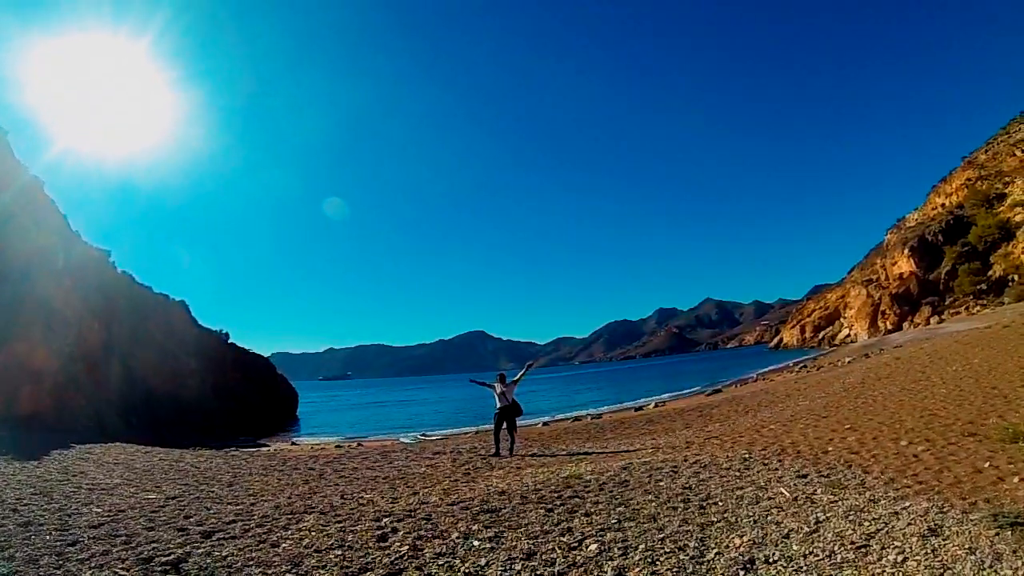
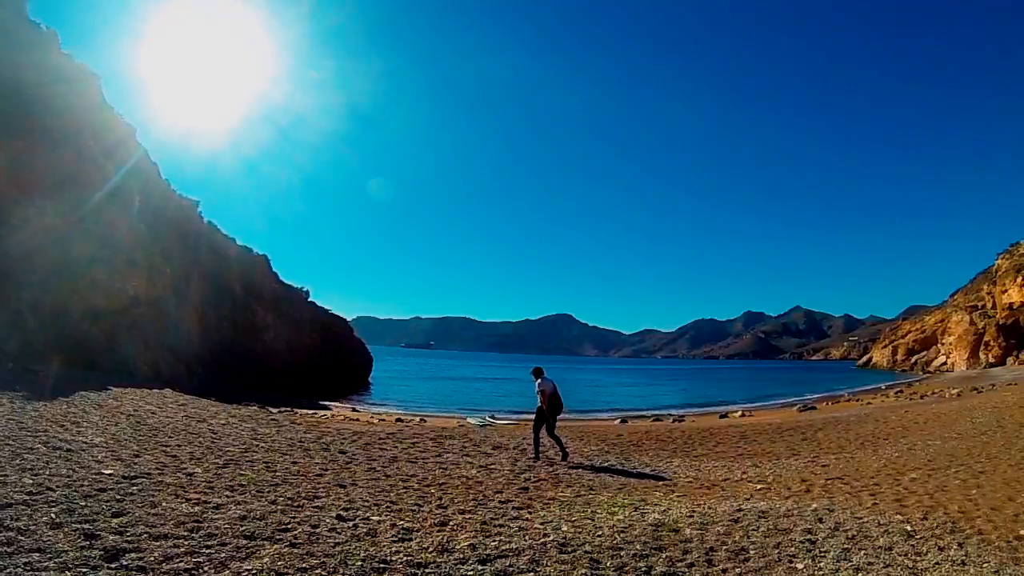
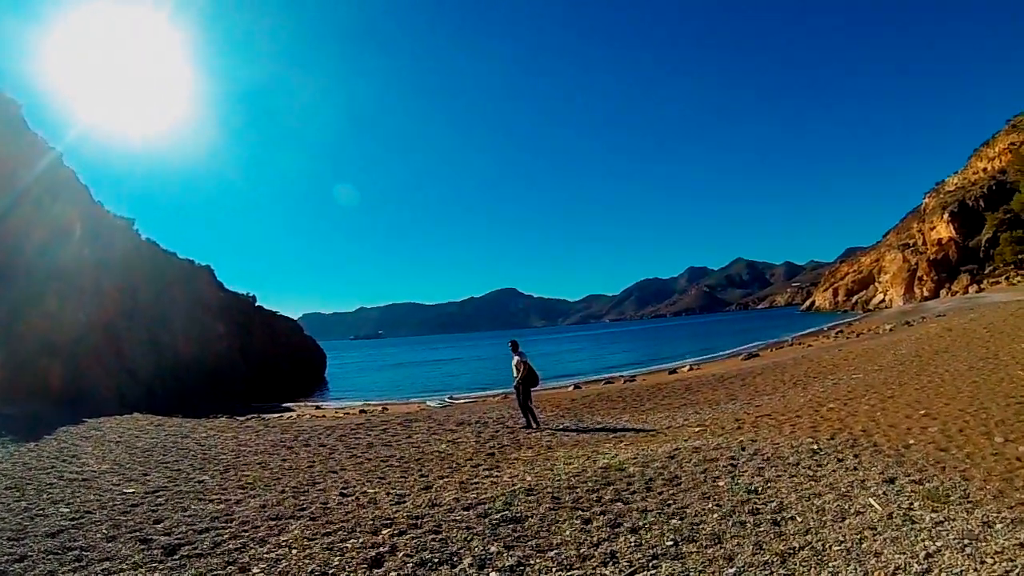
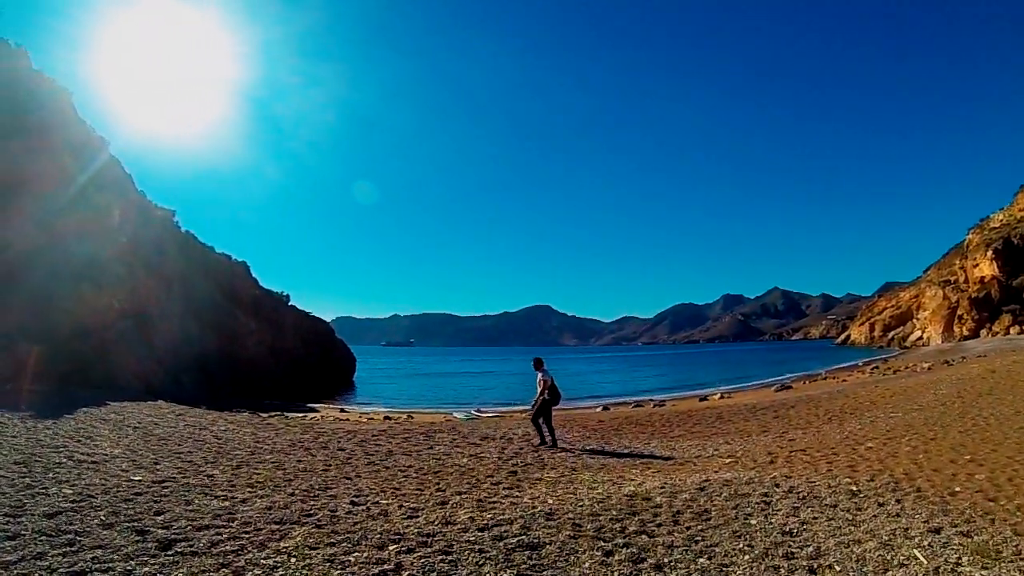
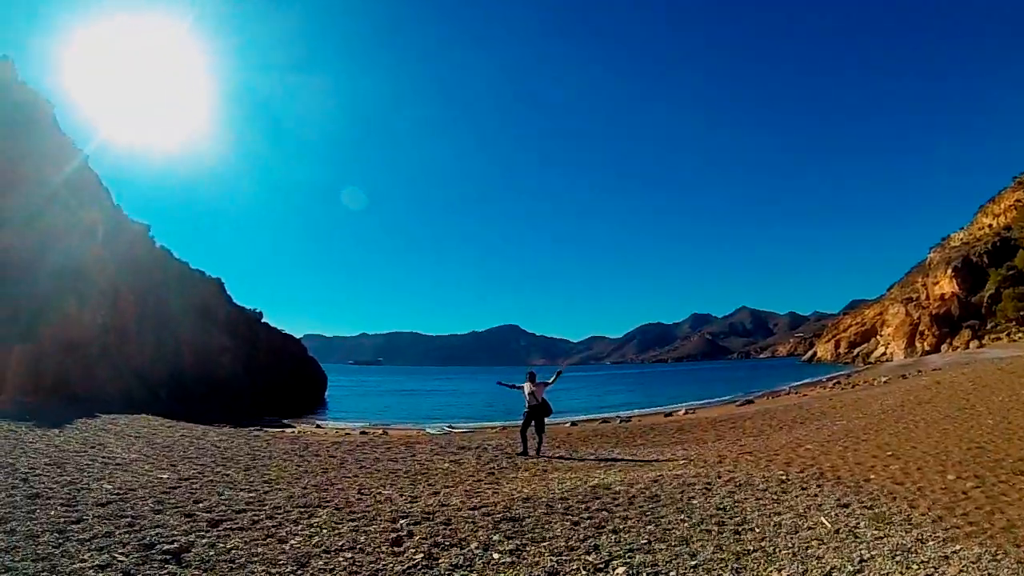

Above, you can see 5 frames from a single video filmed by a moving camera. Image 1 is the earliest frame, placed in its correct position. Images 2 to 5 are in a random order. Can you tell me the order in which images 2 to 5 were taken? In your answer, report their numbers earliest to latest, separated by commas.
5, 3, 4, 2
